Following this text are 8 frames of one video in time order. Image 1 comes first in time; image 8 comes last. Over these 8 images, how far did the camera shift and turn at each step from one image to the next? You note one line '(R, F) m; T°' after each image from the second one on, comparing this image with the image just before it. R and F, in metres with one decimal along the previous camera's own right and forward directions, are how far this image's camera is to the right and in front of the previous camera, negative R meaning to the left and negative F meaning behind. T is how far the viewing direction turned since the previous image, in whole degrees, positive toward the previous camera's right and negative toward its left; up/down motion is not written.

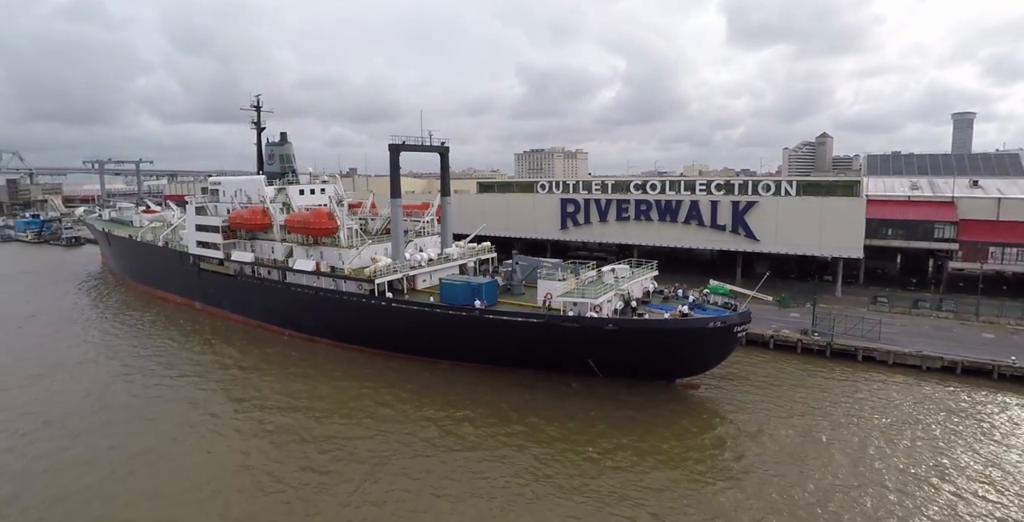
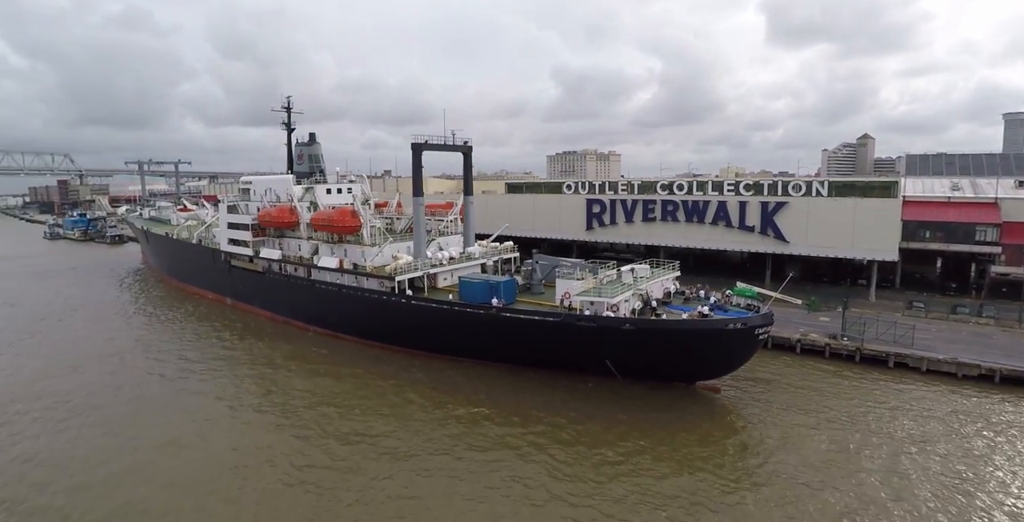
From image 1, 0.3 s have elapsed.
(+0.3, +0.1) m; -3°
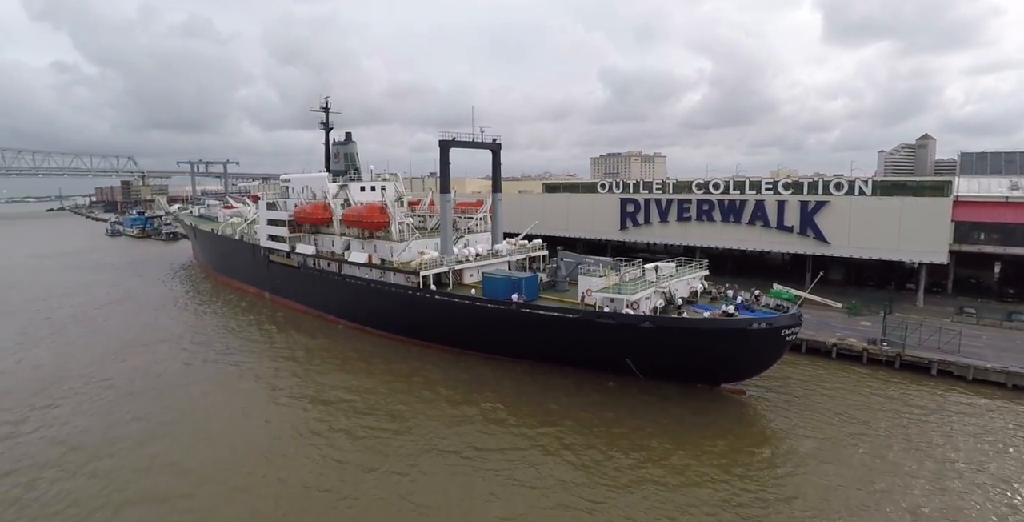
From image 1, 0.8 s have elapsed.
(+0.5, +0.1) m; -4°
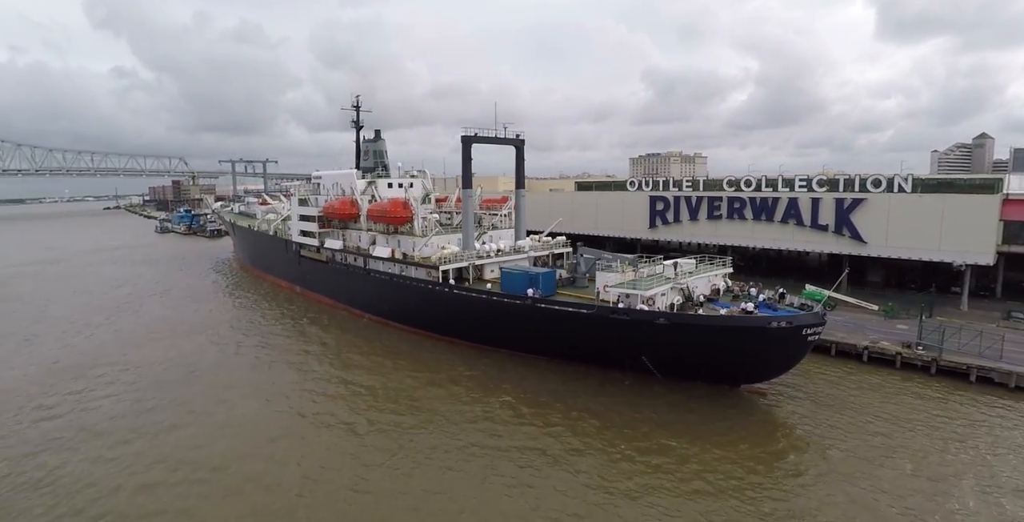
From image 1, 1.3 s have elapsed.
(+0.5, +0.1) m; -4°
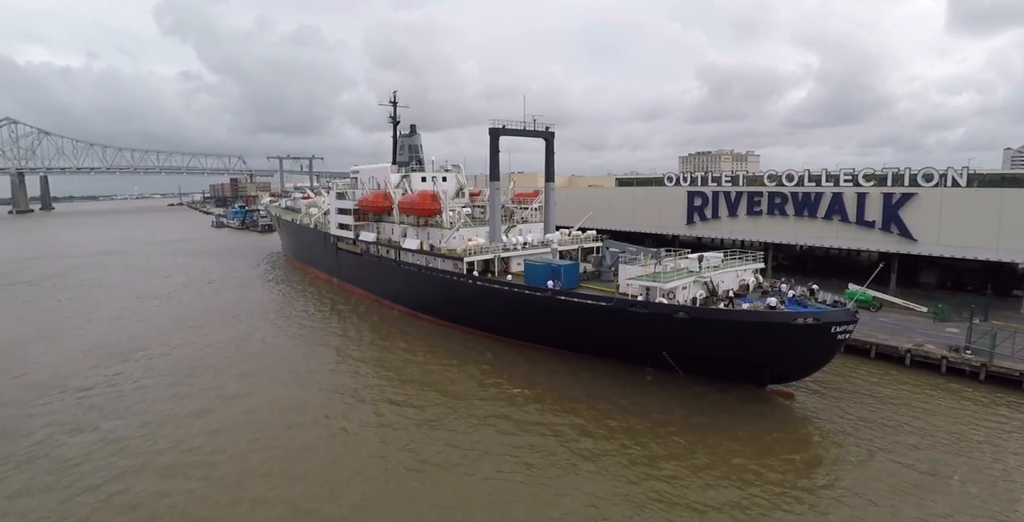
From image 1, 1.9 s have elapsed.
(+0.7, +0.2) m; -5°
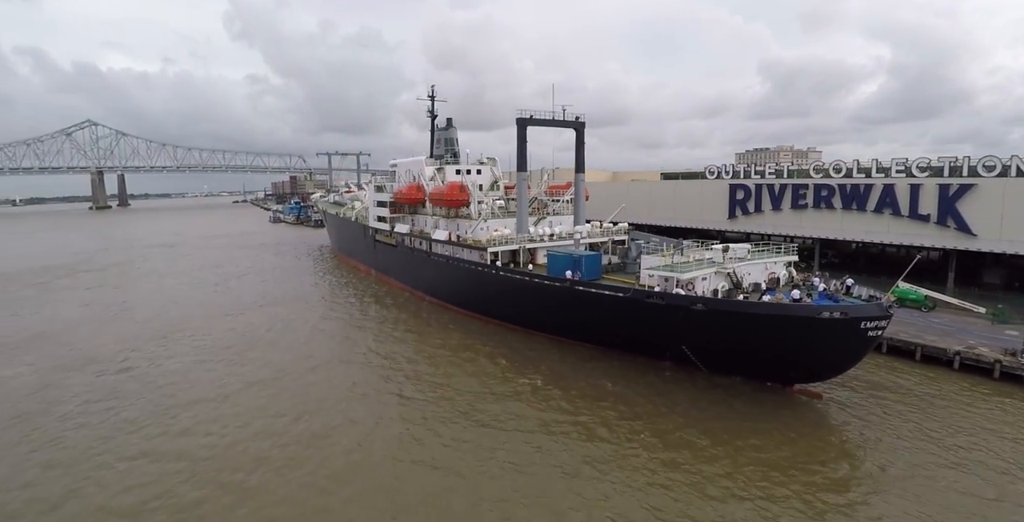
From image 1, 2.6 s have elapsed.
(+0.9, +0.3) m; -5°
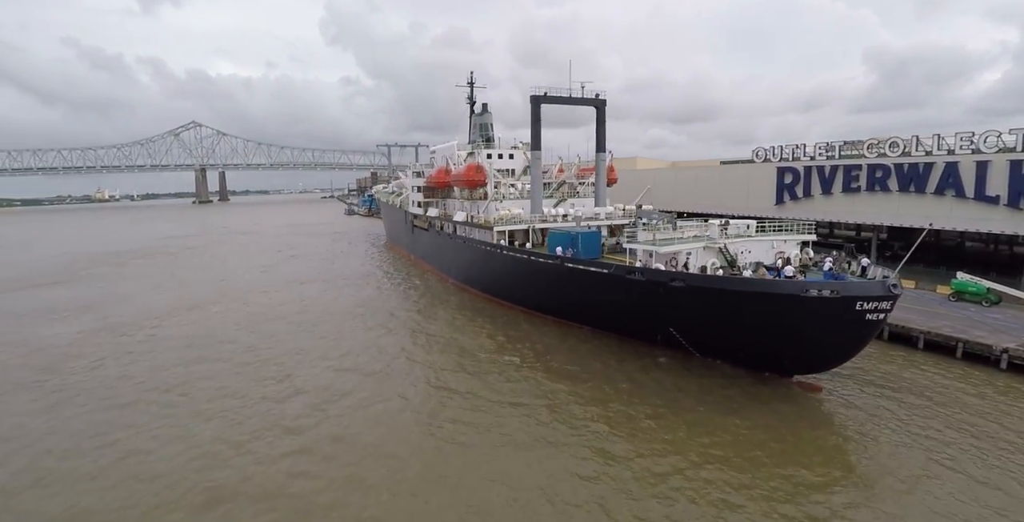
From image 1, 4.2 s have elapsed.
(+2.3, +0.8) m; -7°
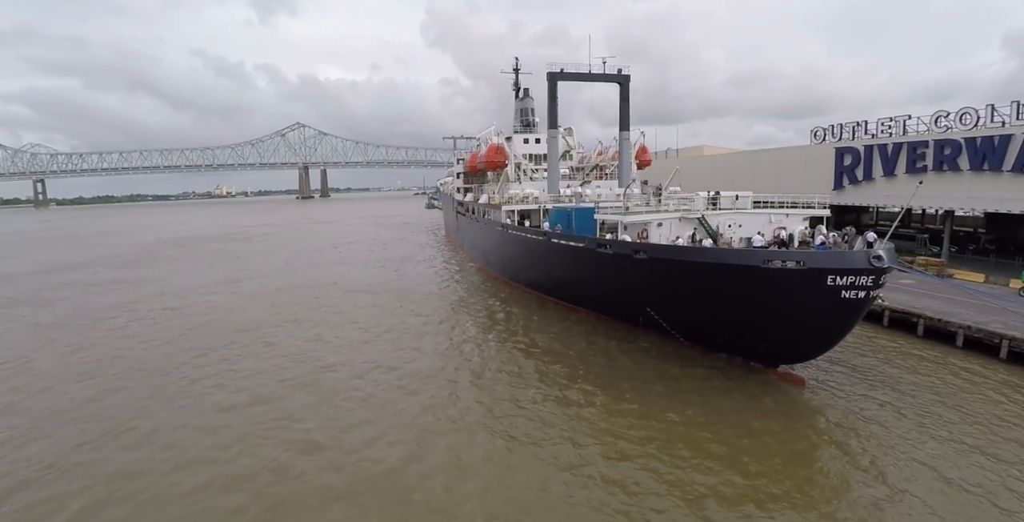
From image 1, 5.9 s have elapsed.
(+2.5, +0.7) m; -8°
